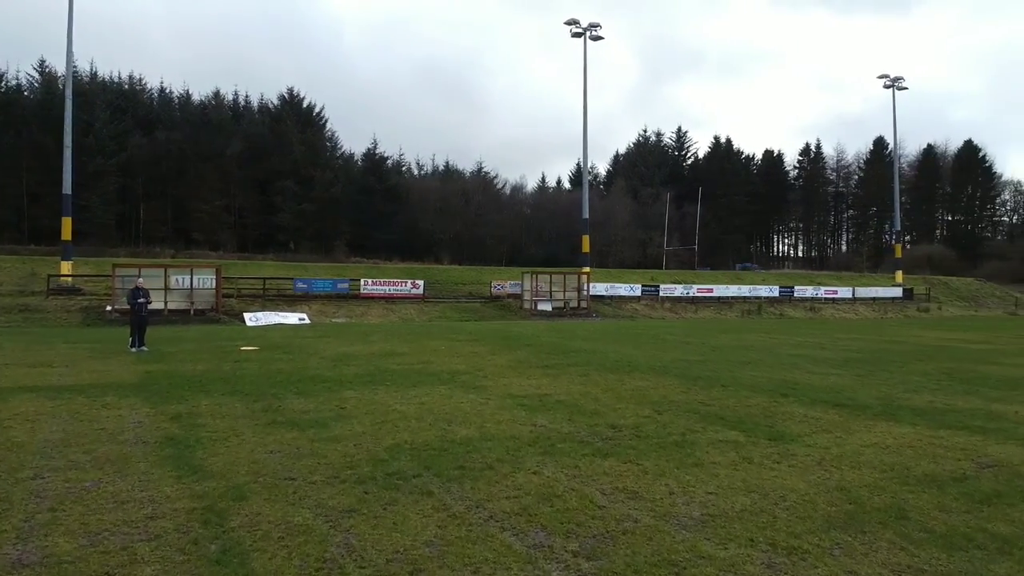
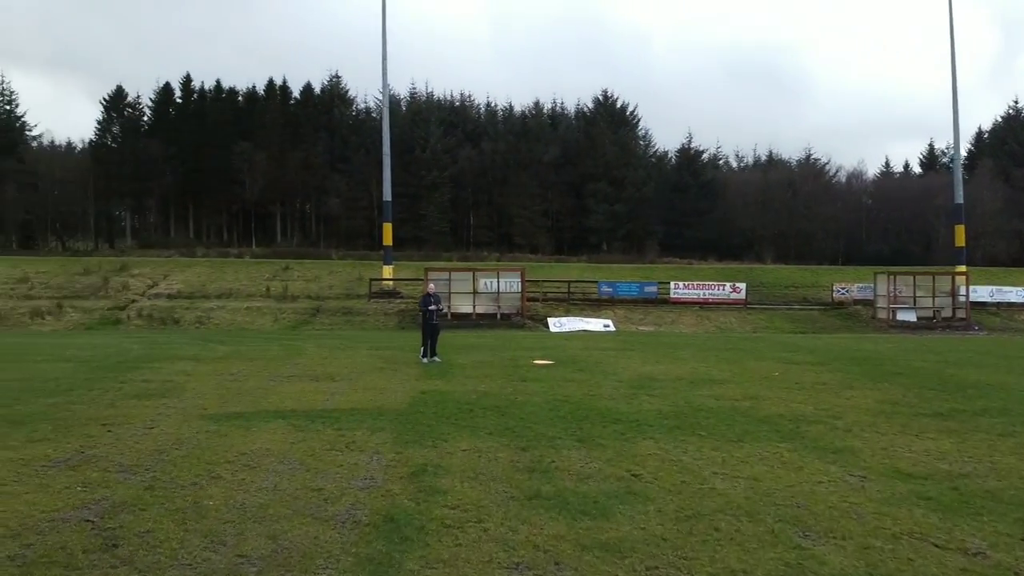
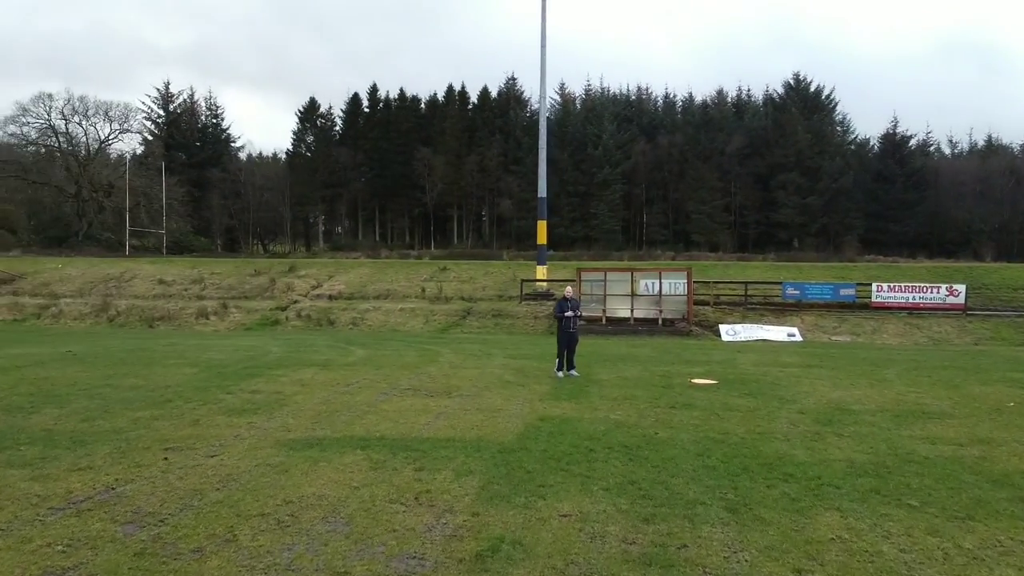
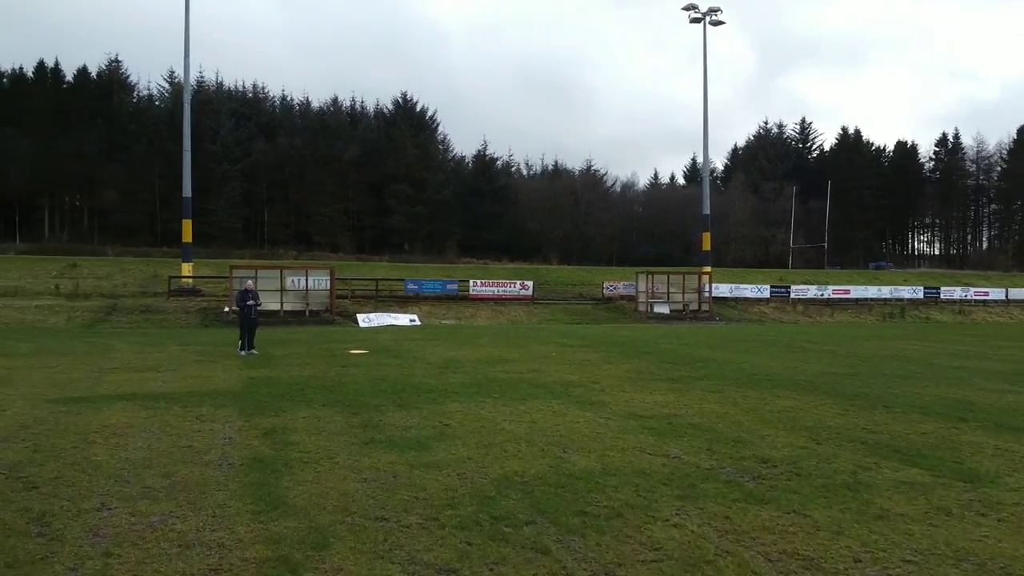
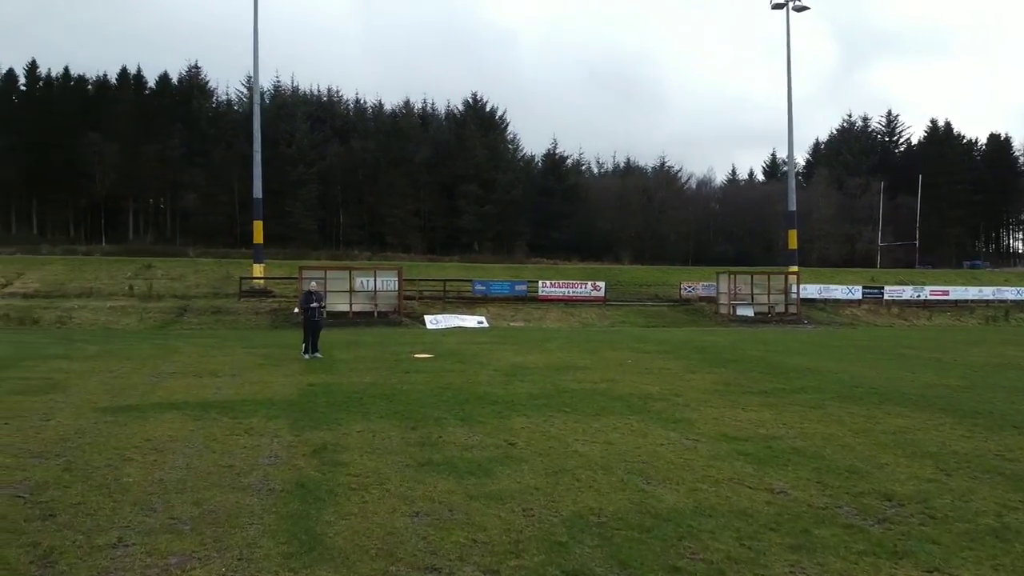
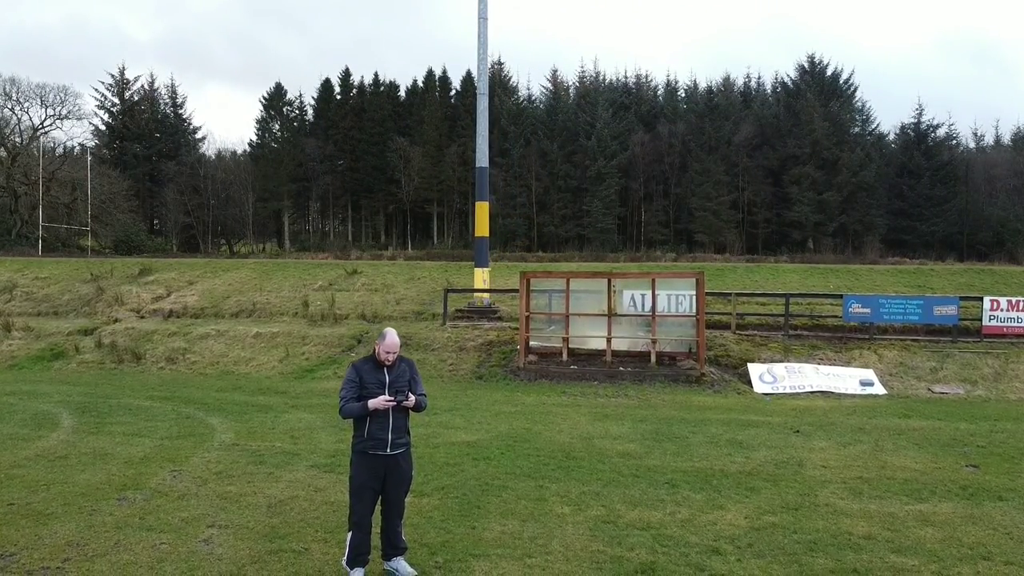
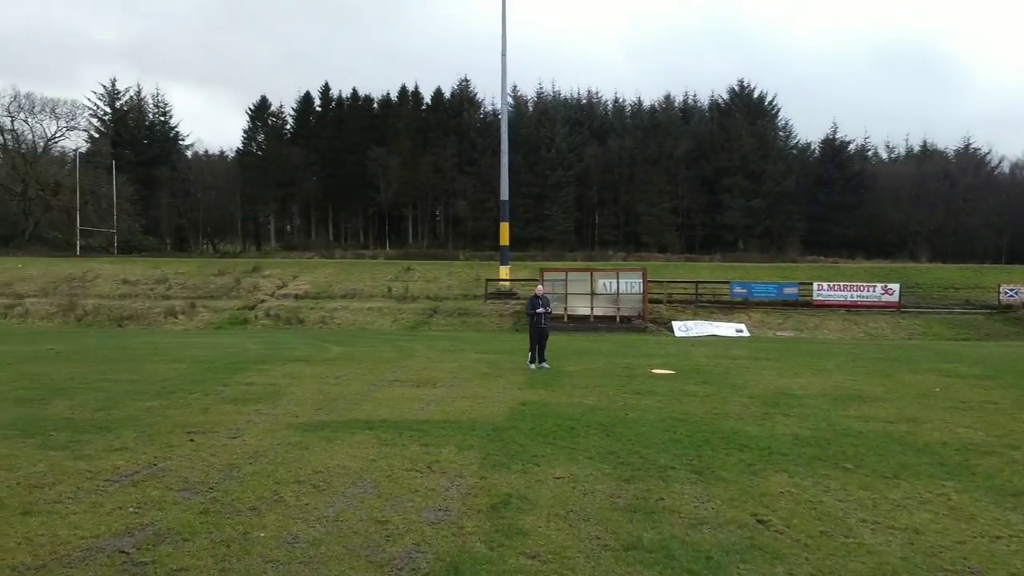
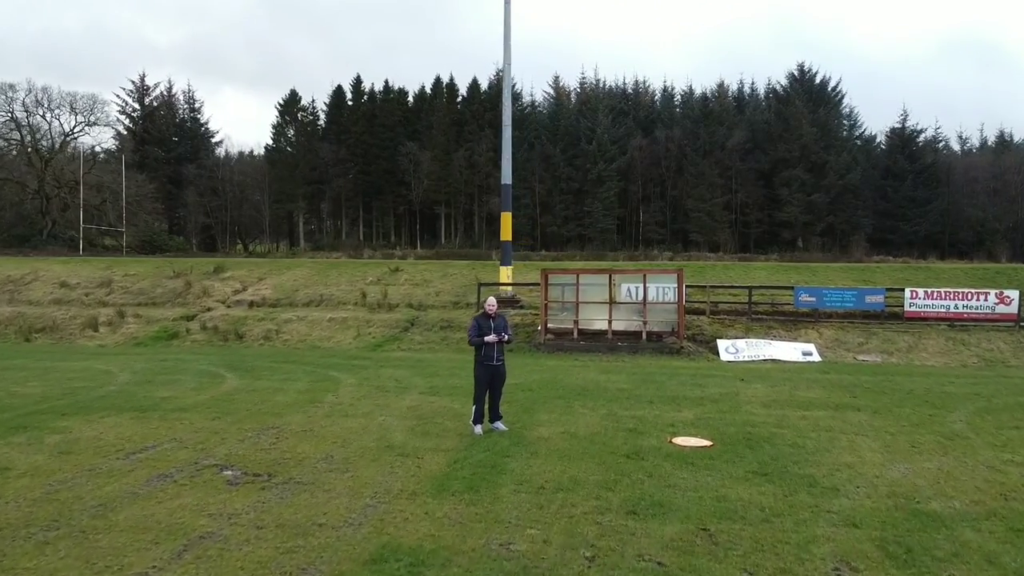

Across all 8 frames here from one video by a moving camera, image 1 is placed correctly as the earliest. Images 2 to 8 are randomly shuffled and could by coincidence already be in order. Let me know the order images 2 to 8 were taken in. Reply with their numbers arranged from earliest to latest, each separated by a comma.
4, 5, 2, 7, 3, 8, 6
